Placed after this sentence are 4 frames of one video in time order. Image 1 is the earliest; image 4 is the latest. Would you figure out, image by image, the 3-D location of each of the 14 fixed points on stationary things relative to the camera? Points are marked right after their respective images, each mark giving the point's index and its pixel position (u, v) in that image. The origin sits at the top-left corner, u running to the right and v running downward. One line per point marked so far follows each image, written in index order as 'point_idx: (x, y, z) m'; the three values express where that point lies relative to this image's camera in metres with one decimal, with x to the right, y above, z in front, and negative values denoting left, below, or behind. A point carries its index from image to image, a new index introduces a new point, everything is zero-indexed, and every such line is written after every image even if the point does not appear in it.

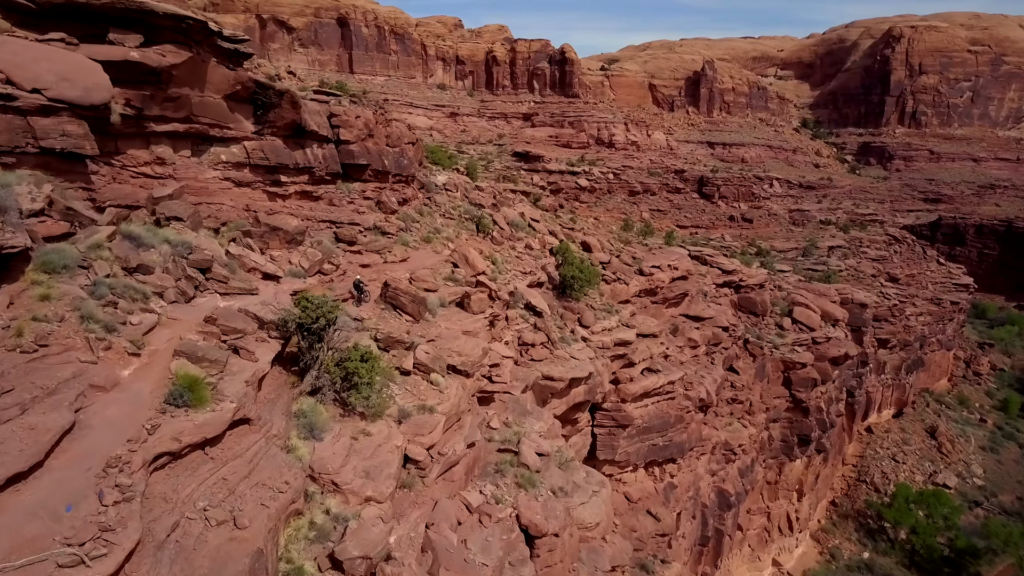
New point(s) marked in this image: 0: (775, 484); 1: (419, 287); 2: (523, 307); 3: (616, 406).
0: (+6.2, -4.4, +19.1) m
1: (-1.0, 0.0, +8.4) m
2: (+0.2, -0.3, +10.7) m
3: (+1.6, -1.8, +12.1) m
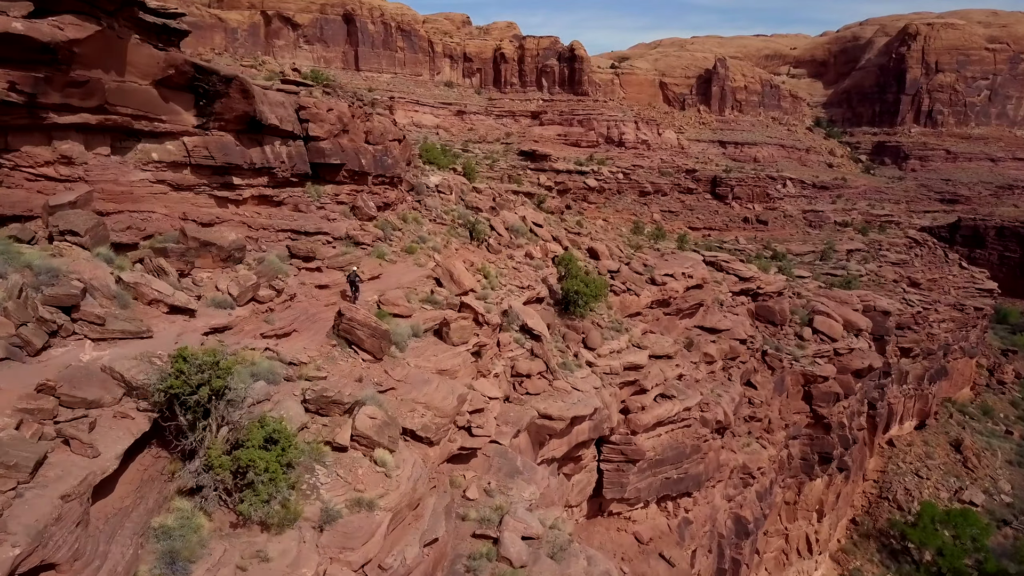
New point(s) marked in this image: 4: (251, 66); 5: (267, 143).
0: (+6.2, -4.7, +17.6) m
1: (-1.1, -0.2, +6.9) m
2: (+0.1, -0.5, +9.3) m
3: (+1.5, -2.0, +10.6) m
4: (-5.6, +4.7, +17.1) m
5: (-2.7, +1.6, +8.7) m
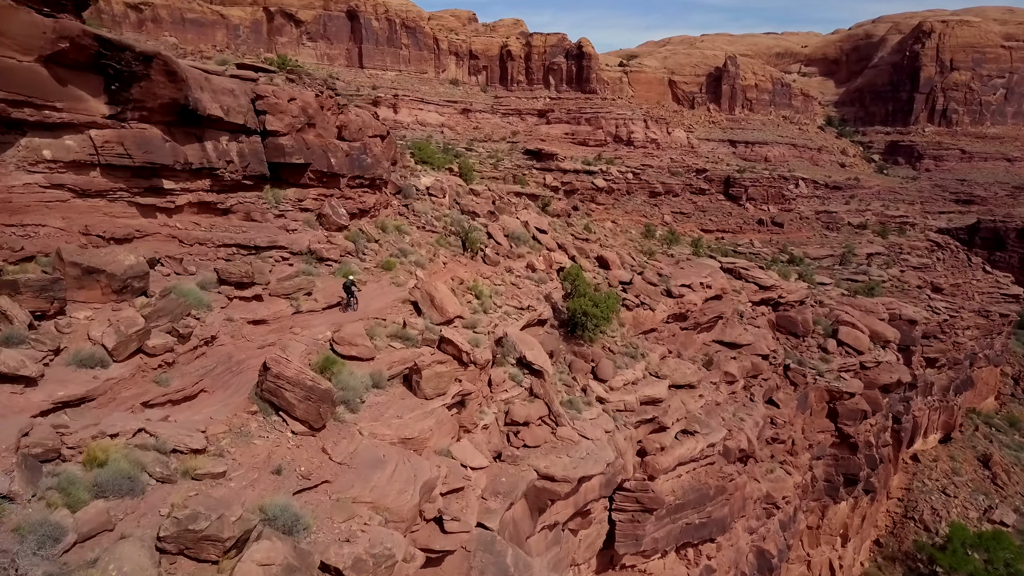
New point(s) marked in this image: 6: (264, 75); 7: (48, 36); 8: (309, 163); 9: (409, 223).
0: (+6.2, -4.9, +16.0) m
1: (-1.2, -0.5, +5.4) m
2: (0.0, -0.7, +7.7) m
3: (+1.5, -2.2, +9.0) m
4: (-5.5, +4.5, +15.5) m
5: (-2.7, +1.3, +7.1) m
6: (-2.7, +2.3, +8.5) m
7: (-3.1, +1.7, +5.3) m
8: (-2.1, +1.3, +8.5) m
9: (-1.4, +0.9, +10.9) m
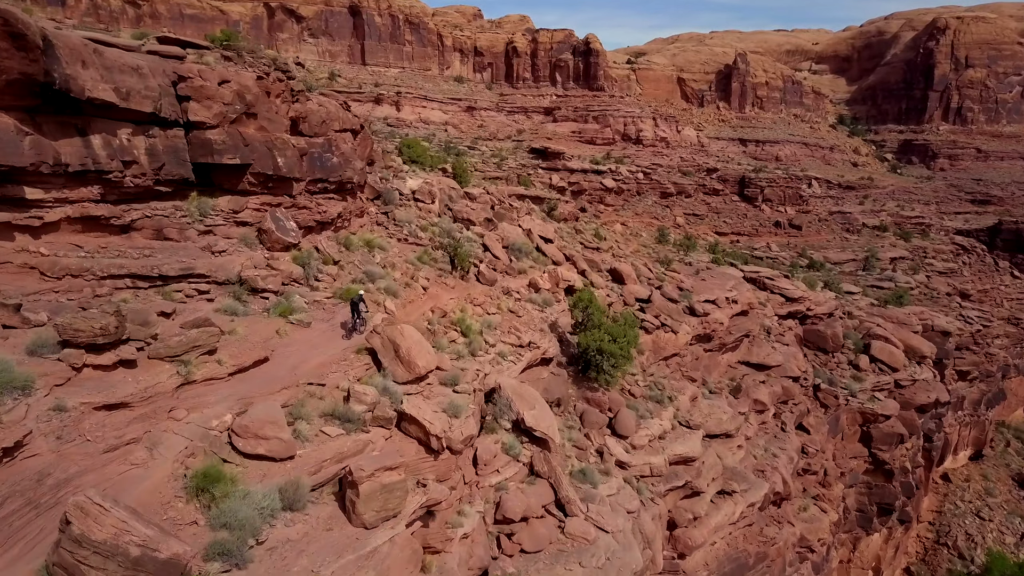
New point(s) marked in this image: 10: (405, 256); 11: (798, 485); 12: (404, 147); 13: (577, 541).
0: (+6.2, -5.2, +14.1) m
1: (-1.2, -0.8, +3.5) m
2: (0.0, -1.0, +5.9) m
3: (+1.4, -2.5, +7.1) m
4: (-5.5, +4.2, +13.7) m
5: (-2.8, +1.0, +5.3) m
6: (-2.7, +2.0, +6.7) m
7: (-3.1, +1.4, +3.5) m
8: (-2.2, +1.0, +6.6) m
9: (-1.4, +0.6, +9.0) m
10: (-1.1, +0.3, +8.6) m
11: (+4.8, -3.4, +13.0) m
12: (-1.9, +2.6, +14.4) m
13: (+0.4, -1.7, +5.3) m
